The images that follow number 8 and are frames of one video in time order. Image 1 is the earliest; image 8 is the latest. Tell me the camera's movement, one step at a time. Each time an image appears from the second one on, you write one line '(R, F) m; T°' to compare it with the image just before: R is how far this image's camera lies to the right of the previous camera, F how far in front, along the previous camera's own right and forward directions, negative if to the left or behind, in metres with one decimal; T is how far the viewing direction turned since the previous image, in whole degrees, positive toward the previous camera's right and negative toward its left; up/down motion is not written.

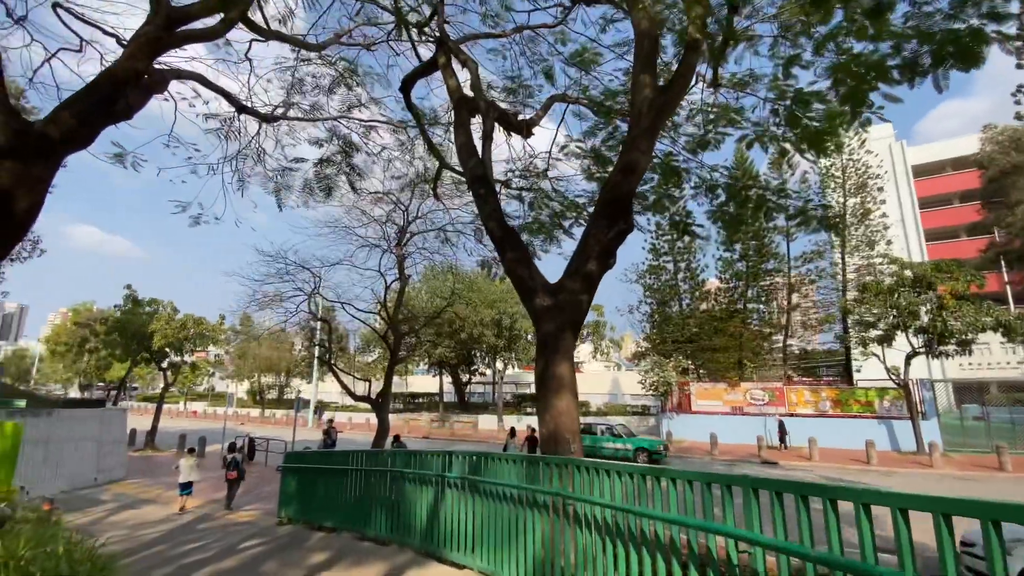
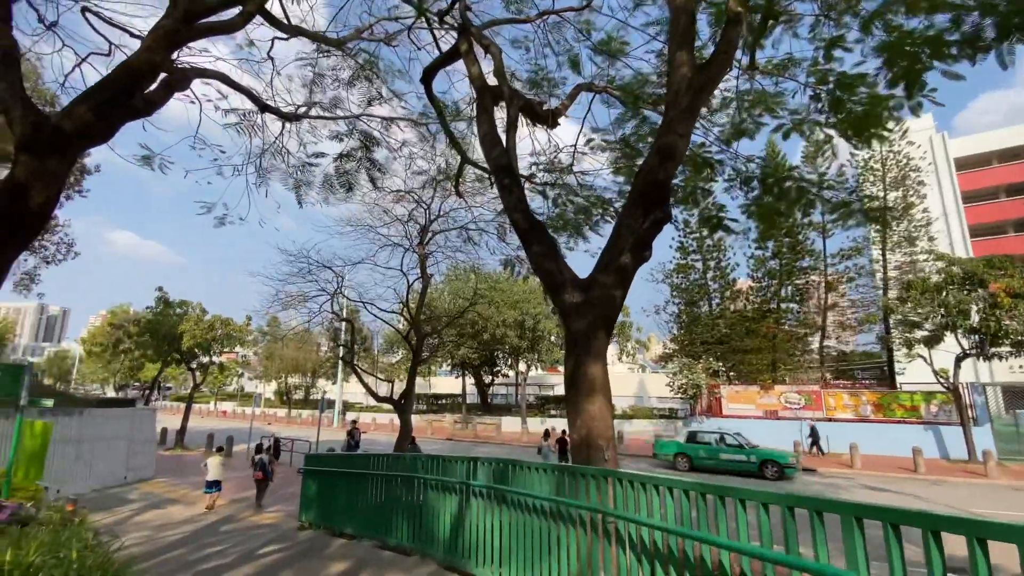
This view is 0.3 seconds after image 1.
(-0.1, +0.4) m; -3°
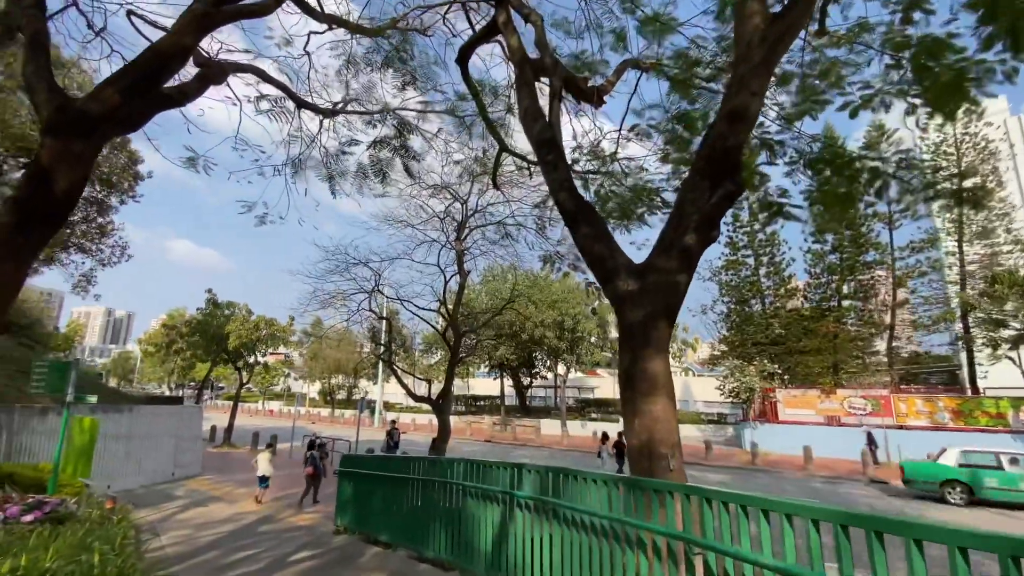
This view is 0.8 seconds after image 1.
(-0.1, +0.6) m; -4°
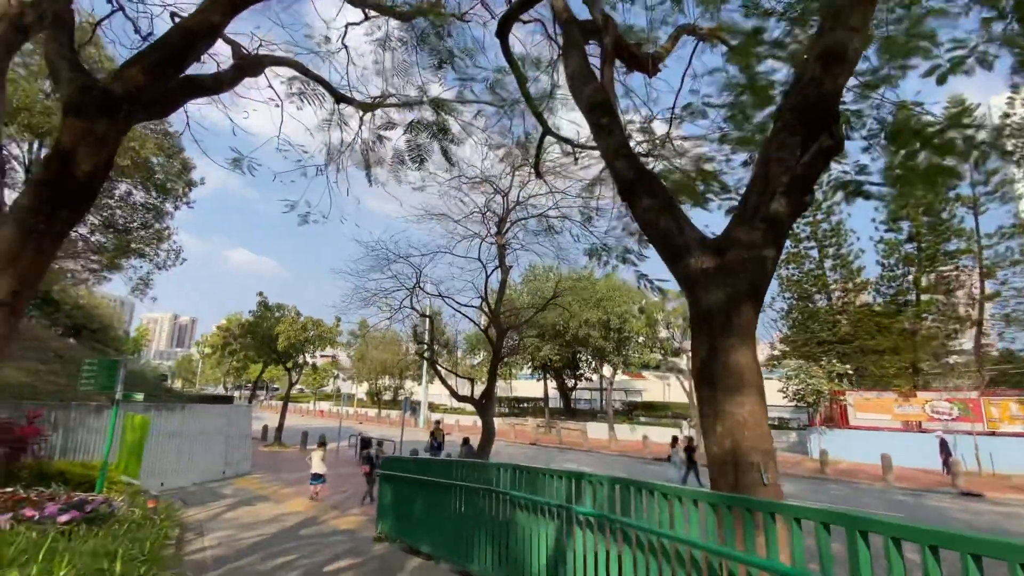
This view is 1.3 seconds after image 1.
(-0.1, +0.6) m; -5°
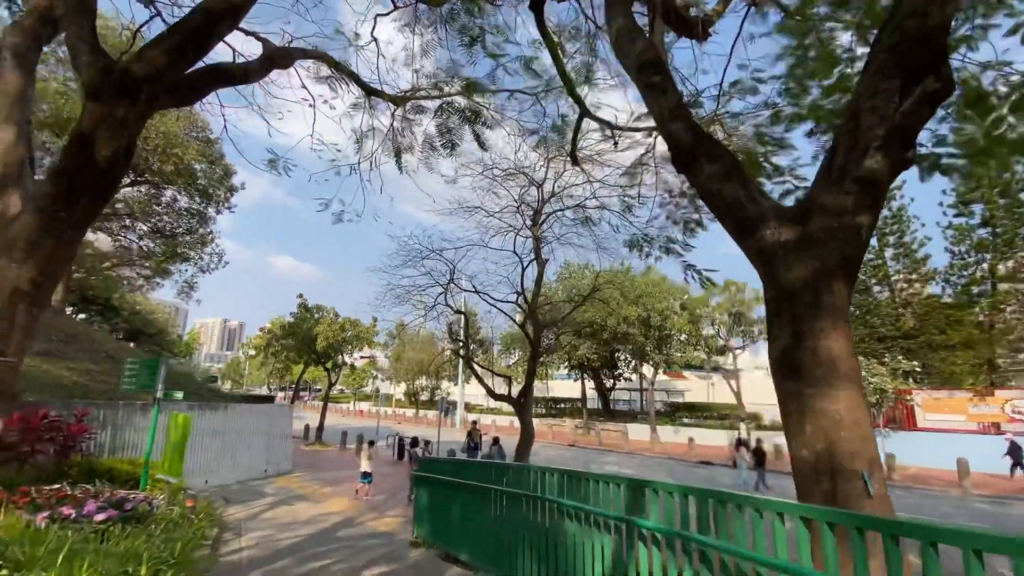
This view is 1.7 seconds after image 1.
(-0.1, +0.5) m; -4°
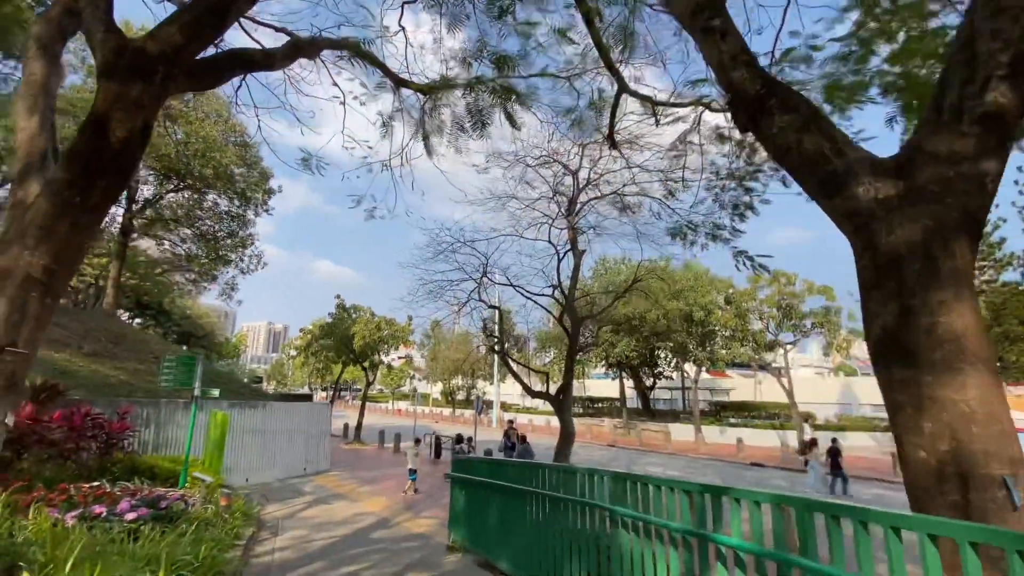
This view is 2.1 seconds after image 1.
(0.0, +0.5) m; -4°
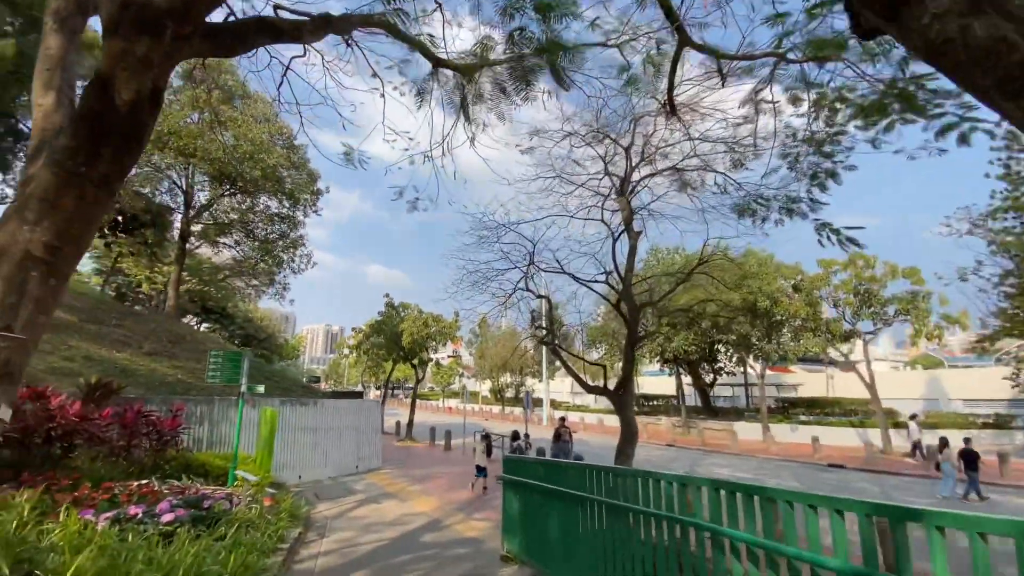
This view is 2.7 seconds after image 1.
(-0.1, +0.7) m; -6°
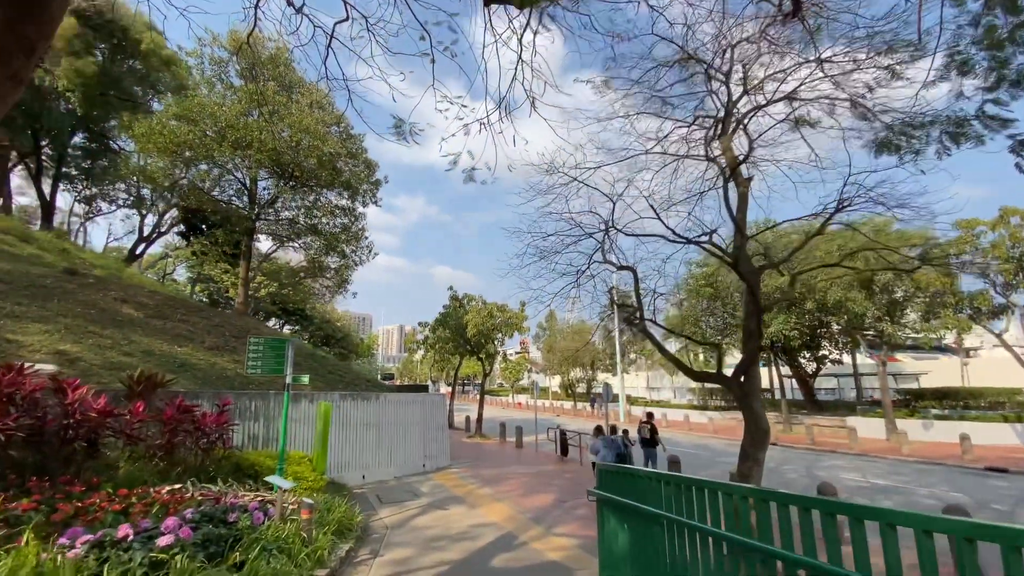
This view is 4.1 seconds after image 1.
(-0.2, +1.6) m; -8°
